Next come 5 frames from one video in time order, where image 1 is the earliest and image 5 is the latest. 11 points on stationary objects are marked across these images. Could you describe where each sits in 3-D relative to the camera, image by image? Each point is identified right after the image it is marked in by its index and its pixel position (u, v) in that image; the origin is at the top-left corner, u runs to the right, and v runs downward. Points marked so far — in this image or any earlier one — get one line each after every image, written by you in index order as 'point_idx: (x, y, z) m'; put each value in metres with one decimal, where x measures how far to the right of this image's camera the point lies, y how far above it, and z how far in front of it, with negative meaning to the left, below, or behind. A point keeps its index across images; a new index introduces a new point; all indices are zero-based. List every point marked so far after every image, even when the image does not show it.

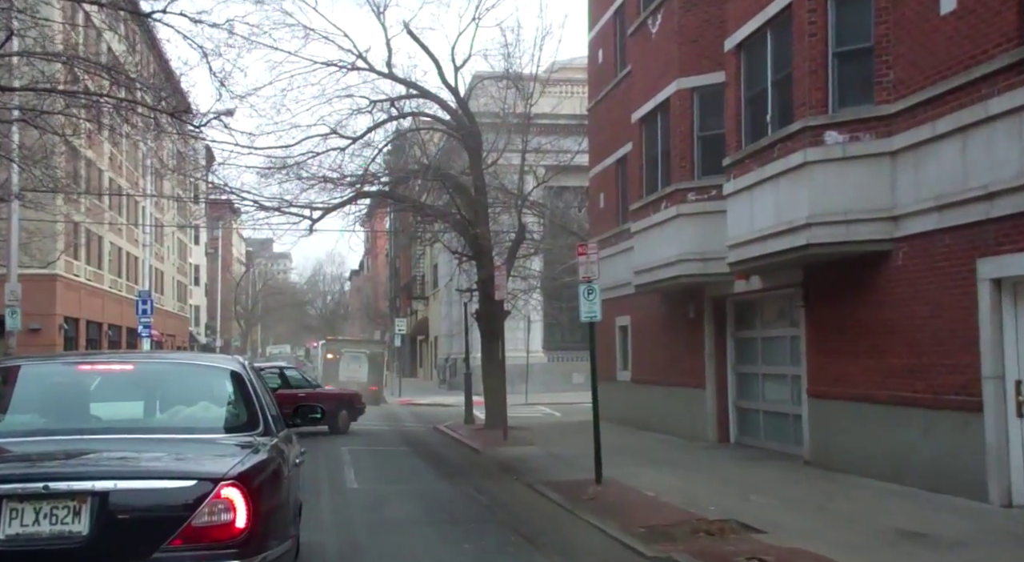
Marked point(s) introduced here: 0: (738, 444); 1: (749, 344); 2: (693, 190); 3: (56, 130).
0: (+3.6, -2.6, +16.4) m
1: (+3.7, -1.0, +16.1) m
2: (+2.8, +1.4, +15.9) m
3: (-7.6, +2.5, +17.6) m
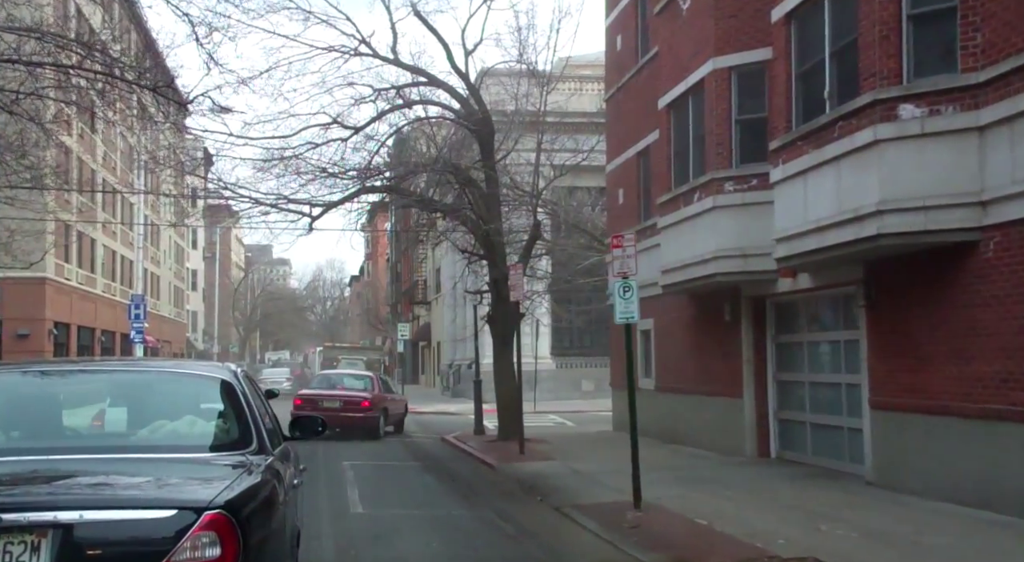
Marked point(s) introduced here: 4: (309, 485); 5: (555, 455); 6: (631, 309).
0: (+3.8, -2.6, +14.9) m
1: (+4.0, -1.0, +14.6) m
2: (+3.0, +1.4, +14.4) m
3: (-7.3, +2.5, +16.2) m
4: (-2.8, -2.8, +14.4) m
5: (+0.7, -2.8, +17.2) m
6: (+1.3, -0.3, +11.0) m
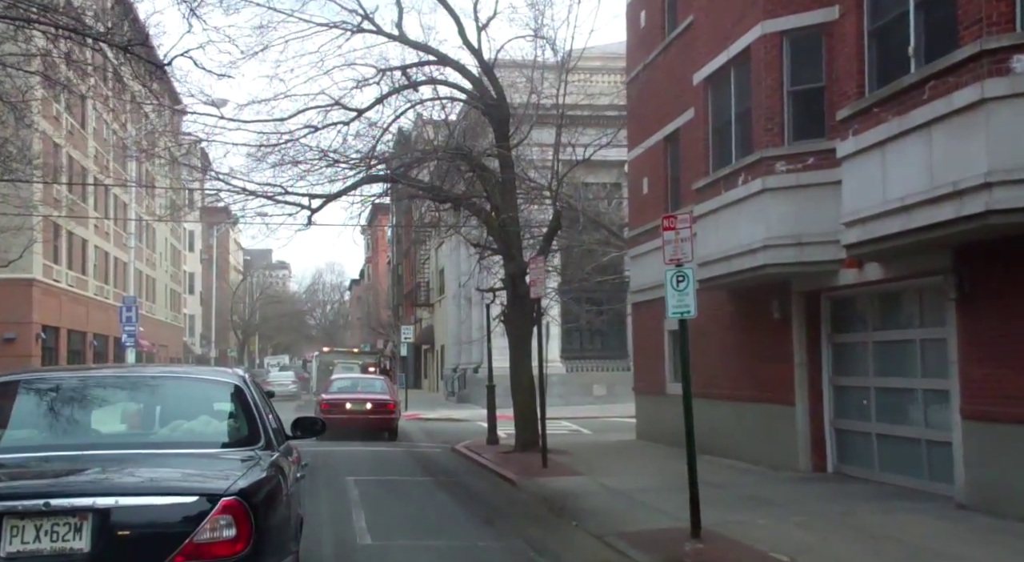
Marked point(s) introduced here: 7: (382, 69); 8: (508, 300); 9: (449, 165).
0: (+4.2, -2.5, +13.2) m
1: (+4.3, -0.9, +12.9) m
2: (+3.3, +1.5, +12.8) m
3: (-7.0, +2.5, +14.5) m
4: (-2.5, -2.7, +12.8) m
5: (+1.0, -2.8, +15.5) m
6: (+1.6, -0.2, +9.3) m
7: (-2.4, +3.9, +19.3) m
8: (-0.1, -0.3, +18.1) m
9: (-1.1, +2.0, +18.3) m
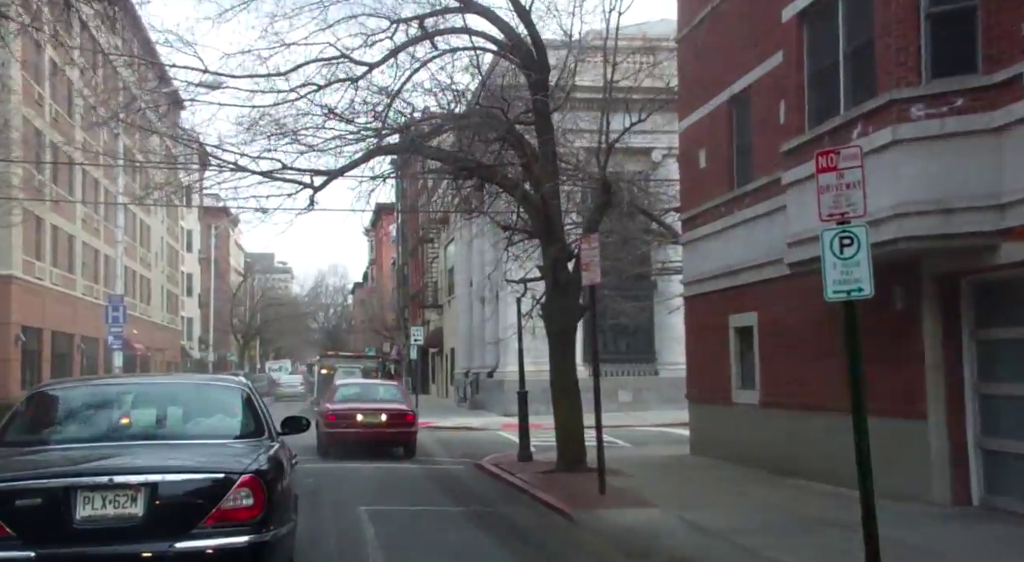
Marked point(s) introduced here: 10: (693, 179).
0: (+4.7, -2.2, +10.3) m
1: (+4.8, -0.7, +10.0) m
2: (+3.9, +1.7, +9.9) m
3: (-6.5, +2.7, +11.7) m
4: (-1.9, -2.5, +9.9) m
5: (+1.6, -2.6, +12.6) m
6: (+2.1, 0.0, +6.4) m
7: (-1.8, +4.1, +16.4) m
8: (+0.5, -0.1, +15.3) m
9: (-0.6, +2.2, +15.4) m
10: (+3.0, +1.7, +17.6) m
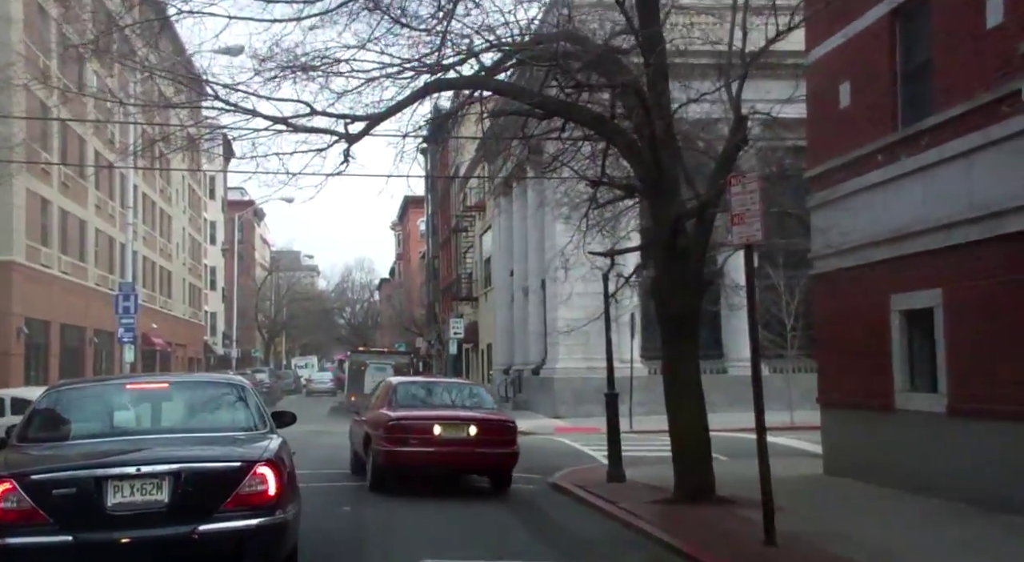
0: (+5.7, -1.9, +6.5) m
1: (+5.8, -0.3, +6.2) m
2: (+4.9, +2.1, +6.1) m
3: (-5.4, +3.1, +8.1) m
4: (-0.9, -2.2, +6.2) m
5: (+2.6, -2.2, +8.8) m
6: (+3.0, +0.4, +2.6) m
7: (-0.7, +4.5, +12.7) m
8: (+1.6, +0.2, +11.5) m
9: (+0.6, +2.6, +11.7) m
10: (+4.2, +2.1, +13.8) m
